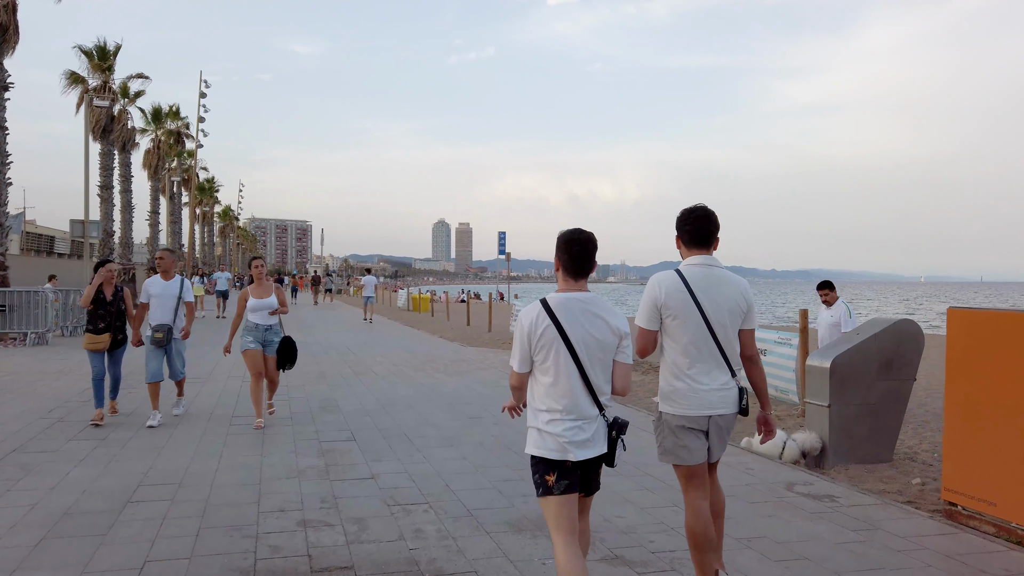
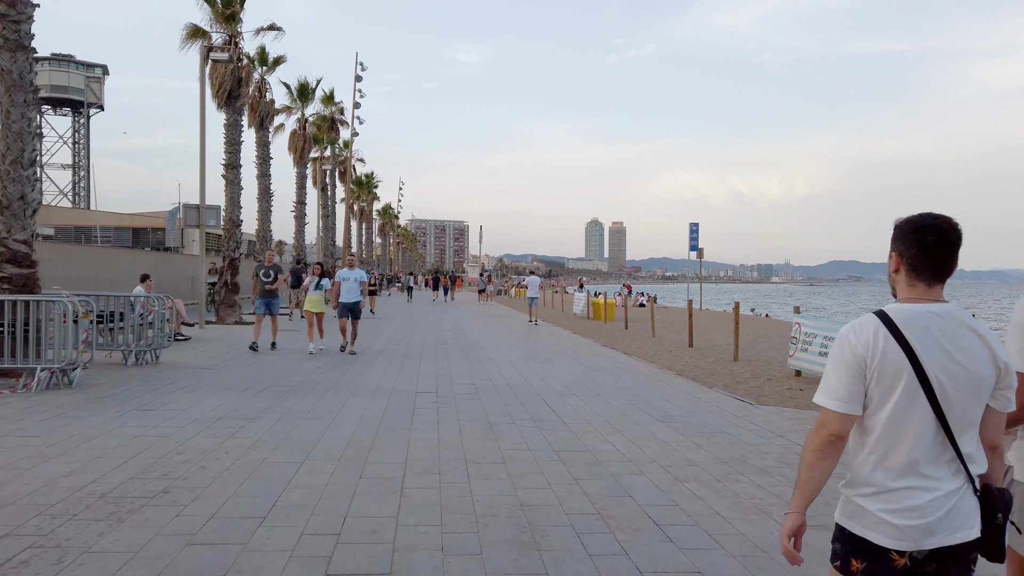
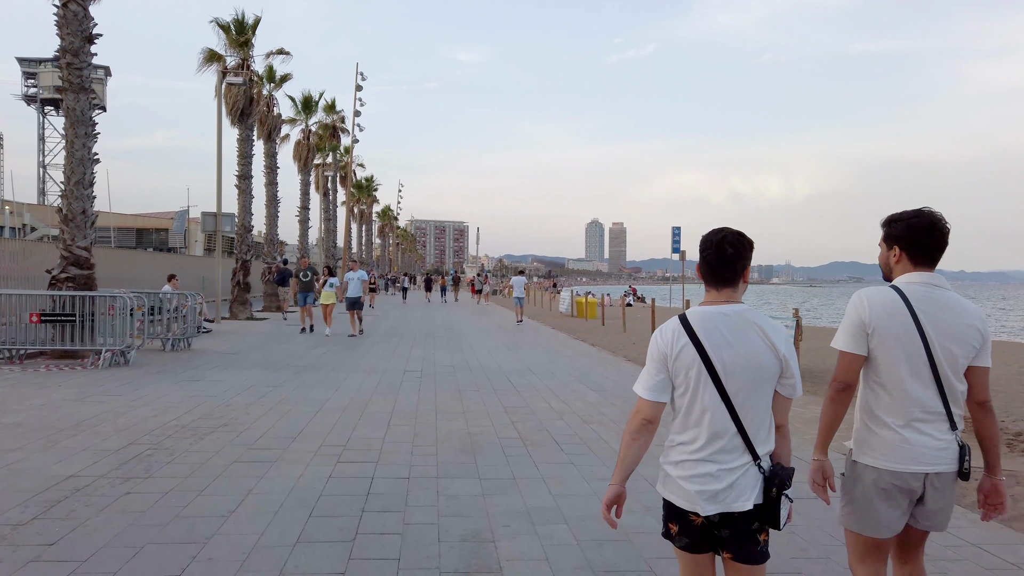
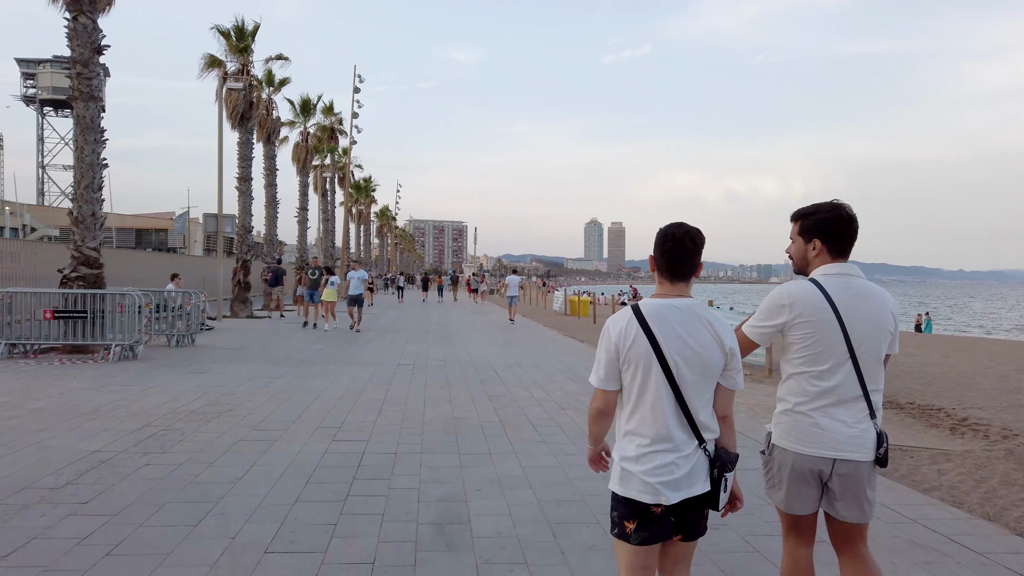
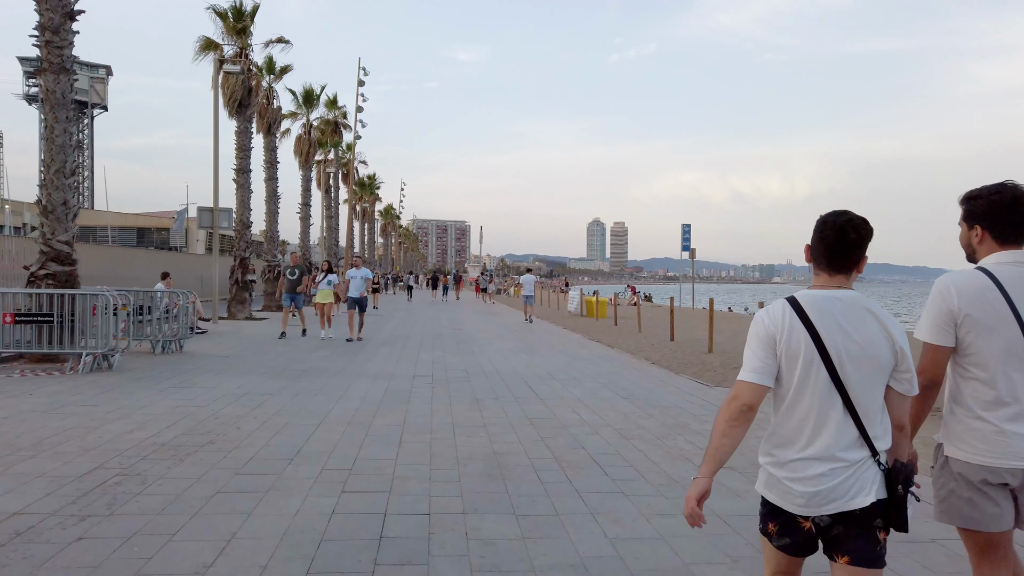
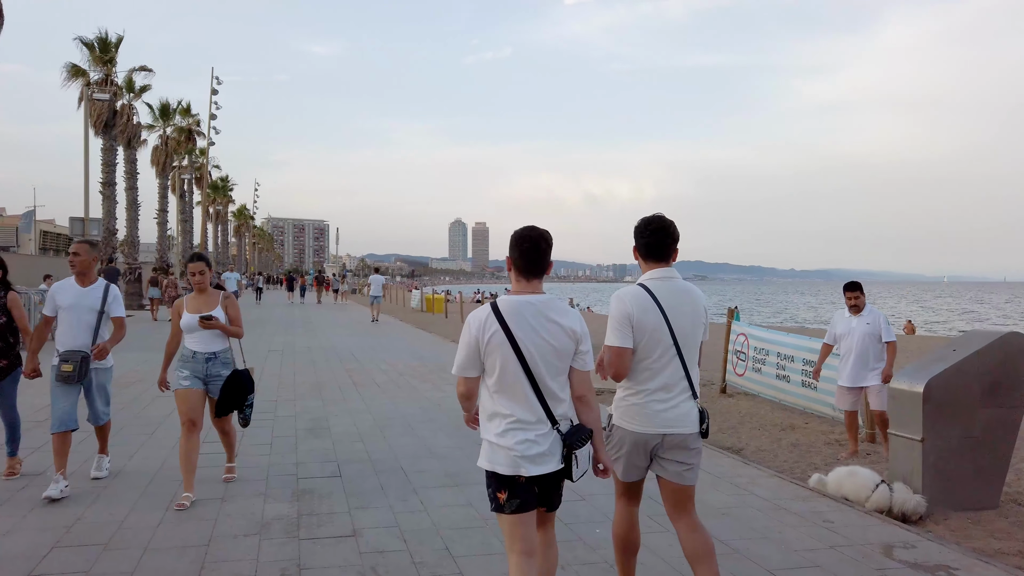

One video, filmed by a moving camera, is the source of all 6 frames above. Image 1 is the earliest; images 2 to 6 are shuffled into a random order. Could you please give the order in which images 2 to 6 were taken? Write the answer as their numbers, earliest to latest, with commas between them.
6, 4, 3, 5, 2
